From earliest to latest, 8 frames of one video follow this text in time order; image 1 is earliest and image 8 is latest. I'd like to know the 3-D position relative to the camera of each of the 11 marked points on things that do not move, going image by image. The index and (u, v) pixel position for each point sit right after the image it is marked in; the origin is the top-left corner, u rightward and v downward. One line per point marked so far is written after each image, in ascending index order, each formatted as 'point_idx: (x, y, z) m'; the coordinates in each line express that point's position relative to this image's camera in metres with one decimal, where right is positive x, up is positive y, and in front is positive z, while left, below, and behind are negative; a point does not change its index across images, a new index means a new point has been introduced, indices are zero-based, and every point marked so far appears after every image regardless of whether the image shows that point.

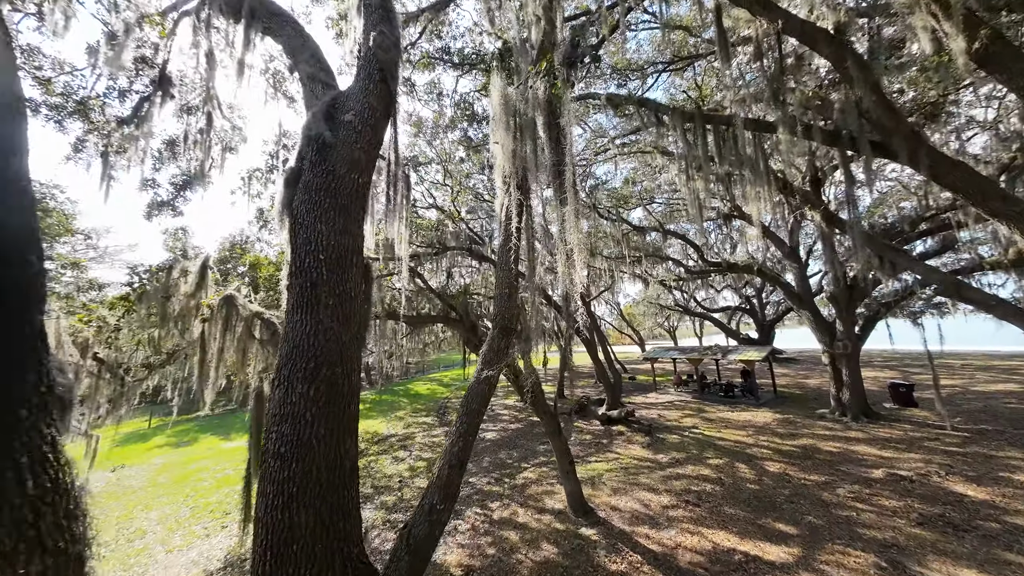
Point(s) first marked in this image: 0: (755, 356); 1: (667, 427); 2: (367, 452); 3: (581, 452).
0: (+11.7, -3.2, +15.5) m
1: (+5.8, -5.2, +12.1) m
2: (-5.7, -6.4, +12.5) m
3: (+2.2, -5.3, +10.4) m
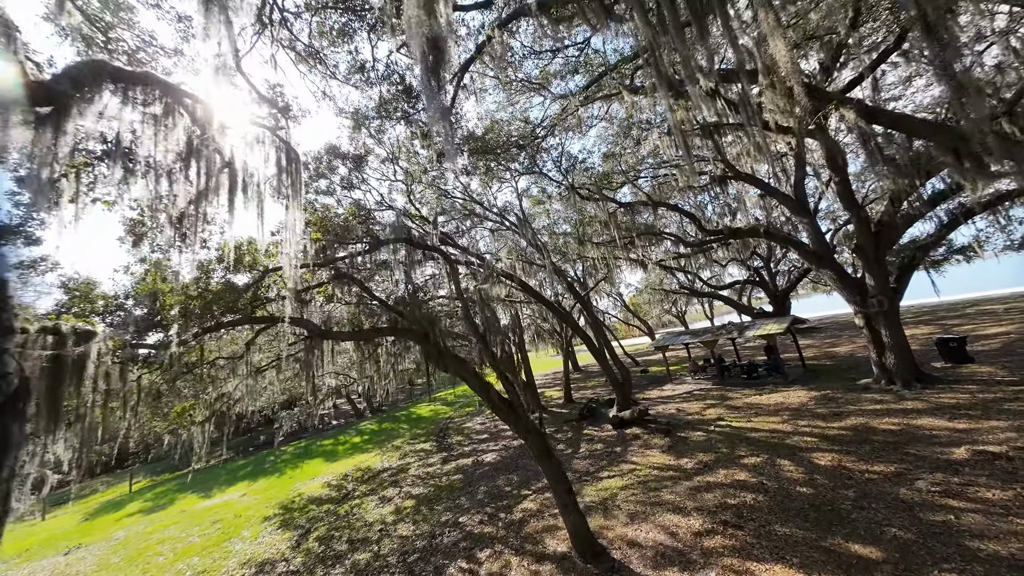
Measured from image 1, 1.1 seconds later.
0: (+11.3, -1.7, +13.9) m
1: (+5.8, -4.4, +10.5) m
2: (-5.5, -7.1, +11.0) m
3: (+2.1, -4.9, +8.8) m
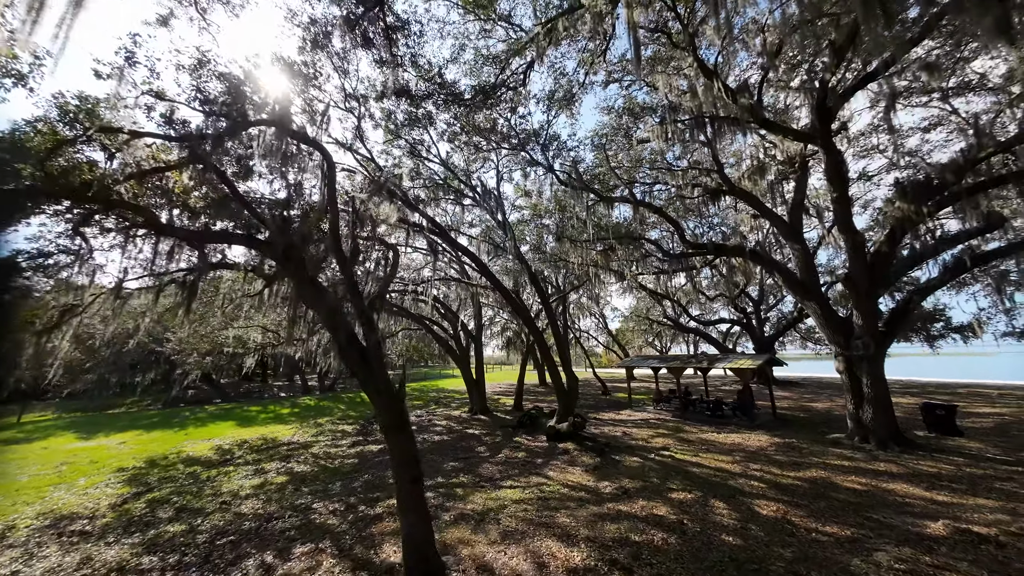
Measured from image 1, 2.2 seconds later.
0: (+9.3, -3.0, +12.6) m
1: (+3.3, -4.5, +9.1) m
2: (-8.2, -5.1, +9.5) m
3: (-0.3, -4.2, +7.4) m
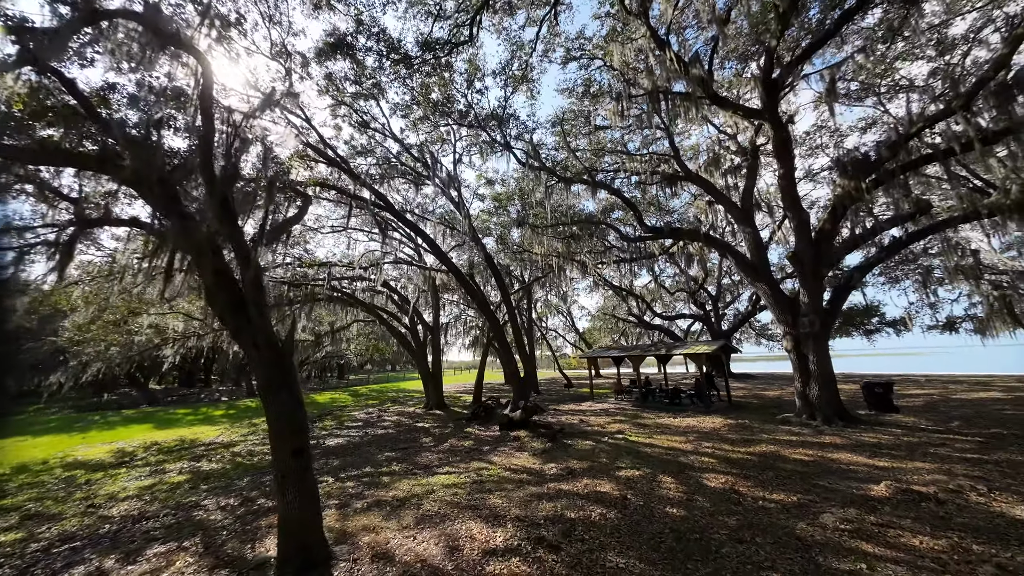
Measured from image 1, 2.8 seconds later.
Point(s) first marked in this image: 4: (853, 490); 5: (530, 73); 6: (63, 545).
0: (+7.6, -2.5, +12.7) m
1: (+1.9, -3.9, +8.6) m
2: (-9.6, -4.4, +8.1) m
3: (-1.6, -3.6, +6.7) m
4: (+4.8, -2.9, +4.5) m
5: (+0.7, +7.4, +11.2) m
6: (-5.6, -3.2, +4.1) m
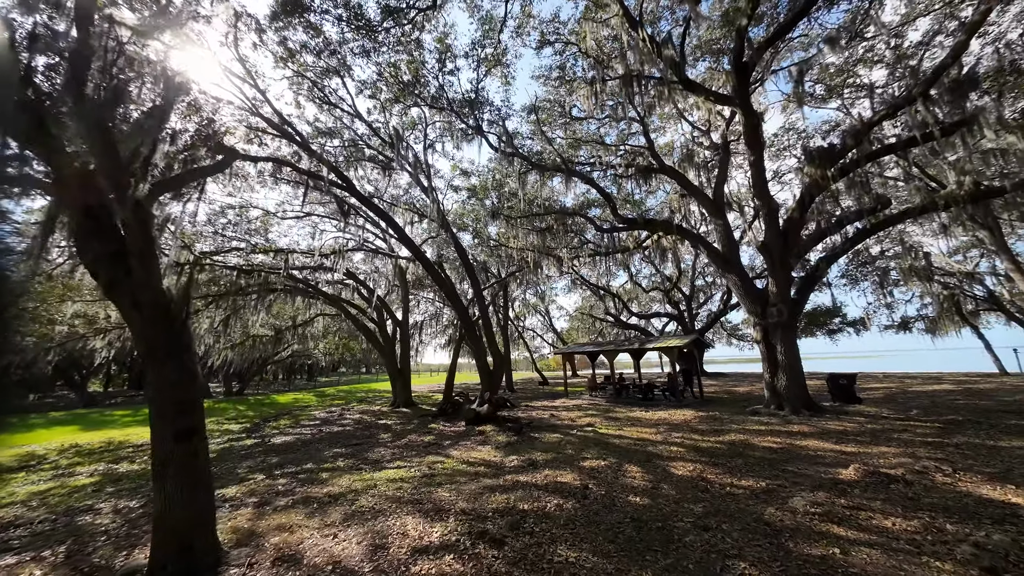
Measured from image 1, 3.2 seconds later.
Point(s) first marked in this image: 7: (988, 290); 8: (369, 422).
0: (+6.5, -2.3, +12.6) m
1: (+1.0, -3.6, +8.3) m
2: (-10.4, -4.0, +7.1) m
3: (-2.3, -3.2, +6.1) m
4: (+4.2, -2.5, +4.3) m
5: (-0.2, +7.8, +10.9) m
6: (-6.2, -2.8, +3.3) m
7: (+25.2, -0.1, +17.1) m
8: (-4.7, -4.4, +10.7) m
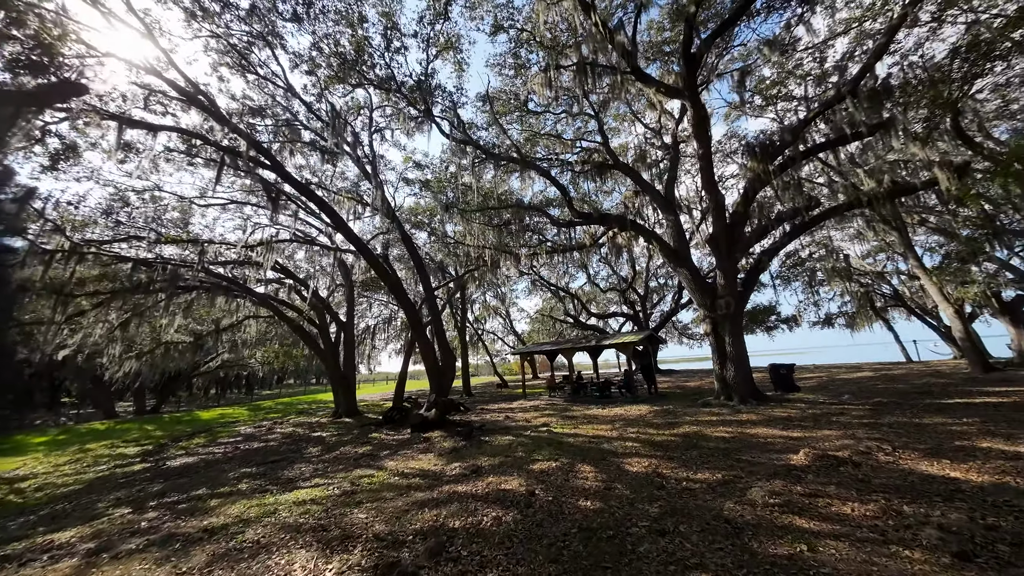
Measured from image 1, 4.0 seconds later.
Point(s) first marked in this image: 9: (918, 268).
0: (+4.8, -2.1, +12.7) m
1: (-0.1, -3.4, +7.7) m
2: (-11.4, -3.8, +5.2) m
3: (-3.3, -3.0, +5.2) m
4: (+3.4, -2.3, +4.2) m
5: (-1.8, +7.9, +10.3) m
6: (-6.8, -2.5, +1.9) m
7: (+22.9, 0.0, +19.2) m
8: (-6.2, -4.3, +9.4) m
9: (+16.8, +0.8, +13.3) m
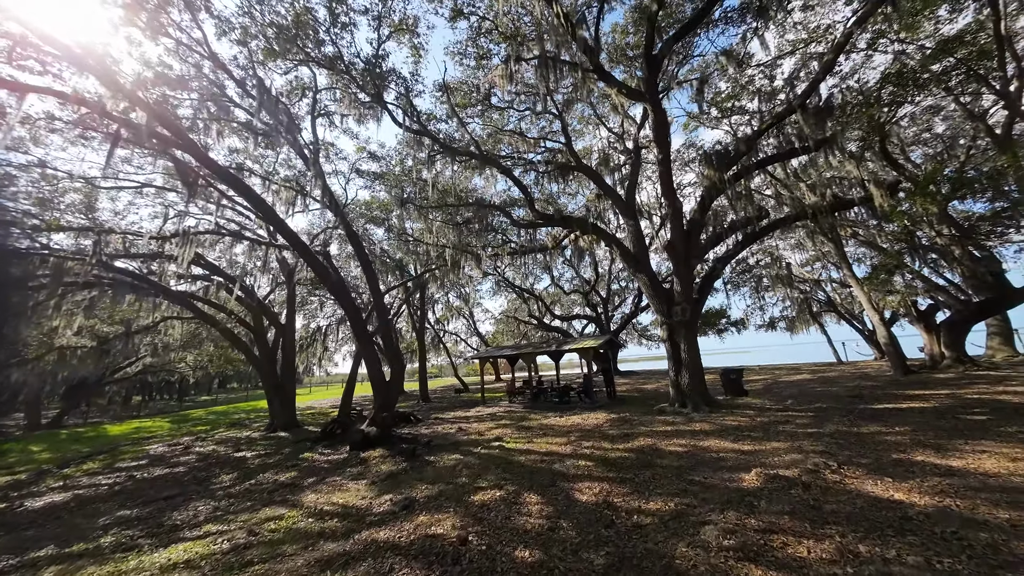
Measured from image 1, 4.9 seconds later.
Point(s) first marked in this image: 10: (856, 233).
0: (+3.1, -2.3, +12.6) m
1: (-1.3, -3.5, +7.1) m
2: (-12.2, -3.7, +3.5) m
3: (-4.1, -3.0, +4.3) m
4: (+2.6, -2.4, +4.0) m
5: (-2.9, +7.8, +9.6) m
6: (-7.3, -2.5, +0.7) m
7: (+20.6, -0.4, +20.9) m
8: (-7.4, -4.3, +8.2) m
9: (+15.2, +0.5, +14.4) m
10: (+14.7, +2.3, +13.7) m
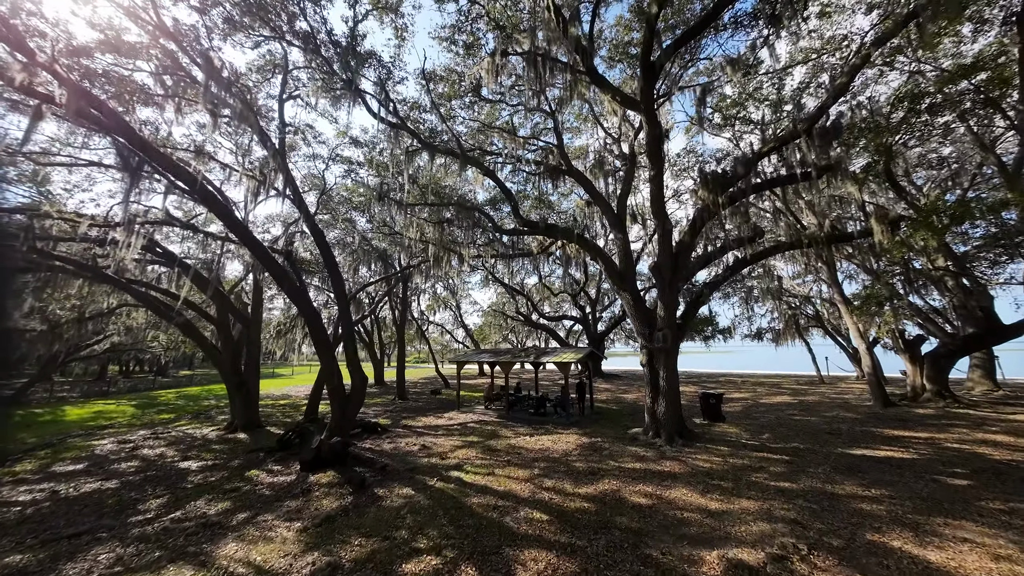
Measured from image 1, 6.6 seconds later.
0: (+2.3, -2.7, +12.2) m
1: (-2.1, -3.8, +6.7) m
2: (-13.0, -3.5, +2.9) m
3: (-4.8, -3.3, +3.8) m
4: (+1.9, -3.1, +3.6) m
5: (-3.1, +7.7, +8.7) m
6: (-7.9, -2.8, +0.1) m
7: (+19.6, -1.5, +20.8) m
8: (-8.3, -4.2, +7.7) m
9: (+14.4, -0.5, +14.1) m
10: (+14.0, +1.3, +13.3) m
